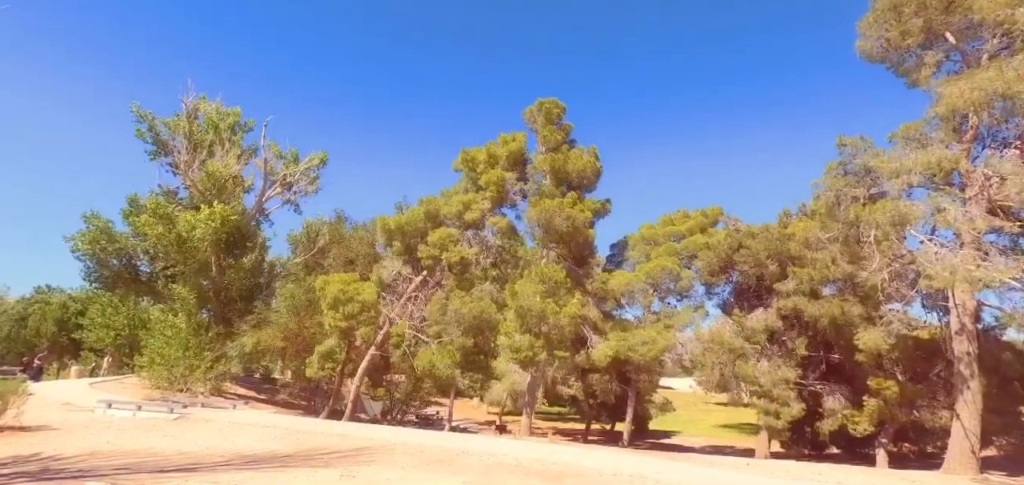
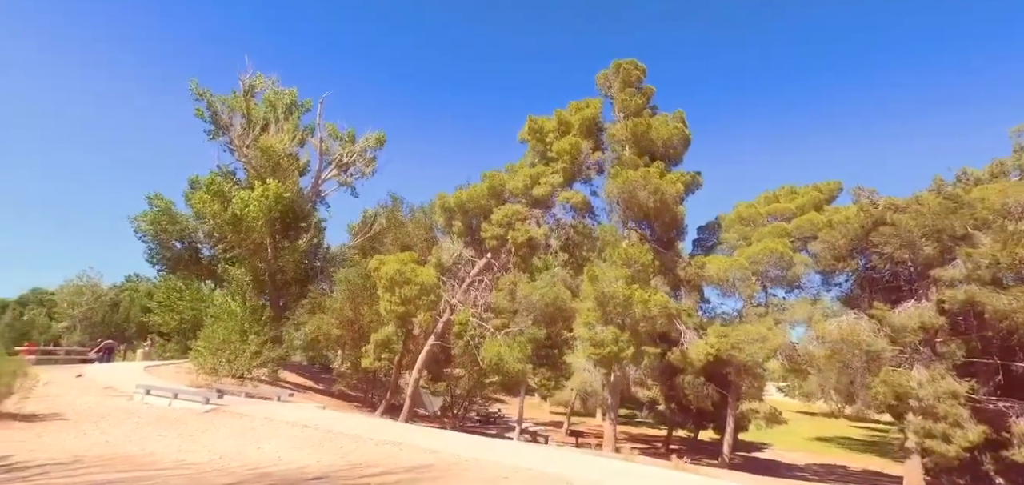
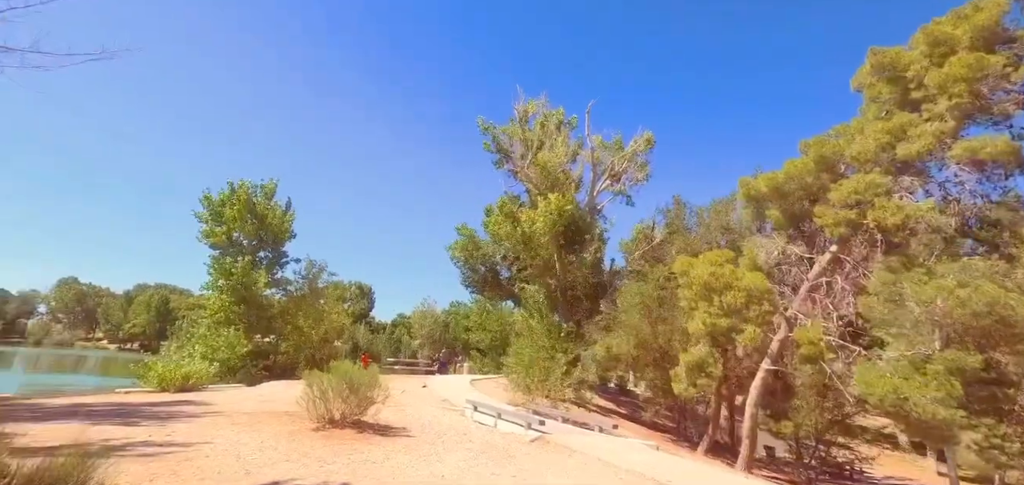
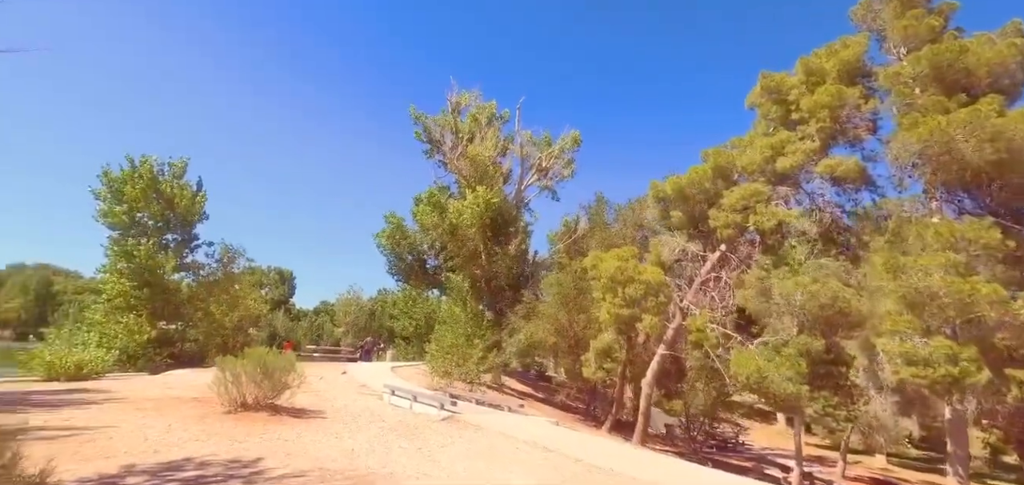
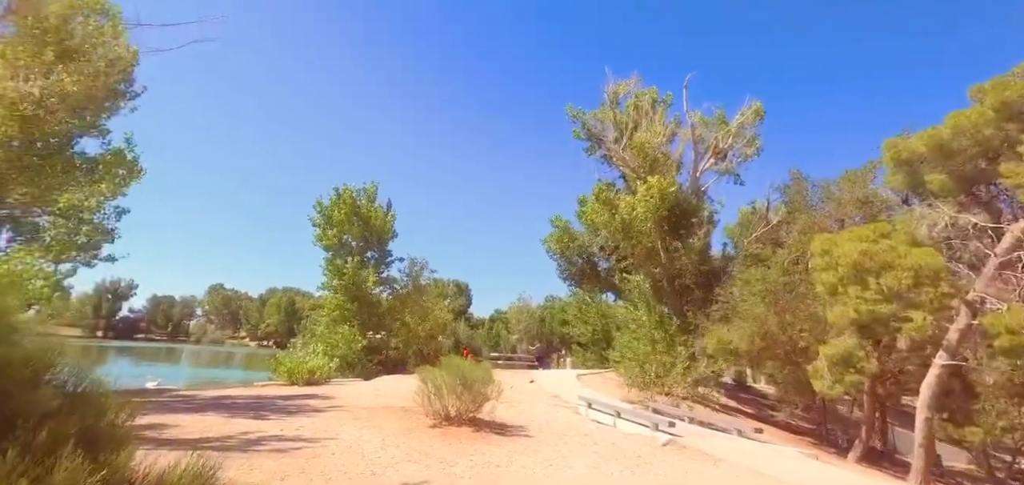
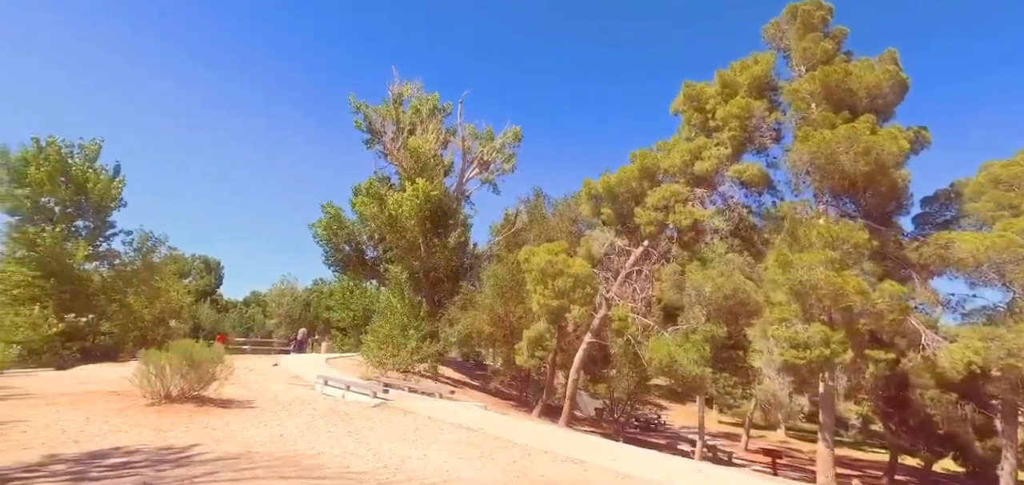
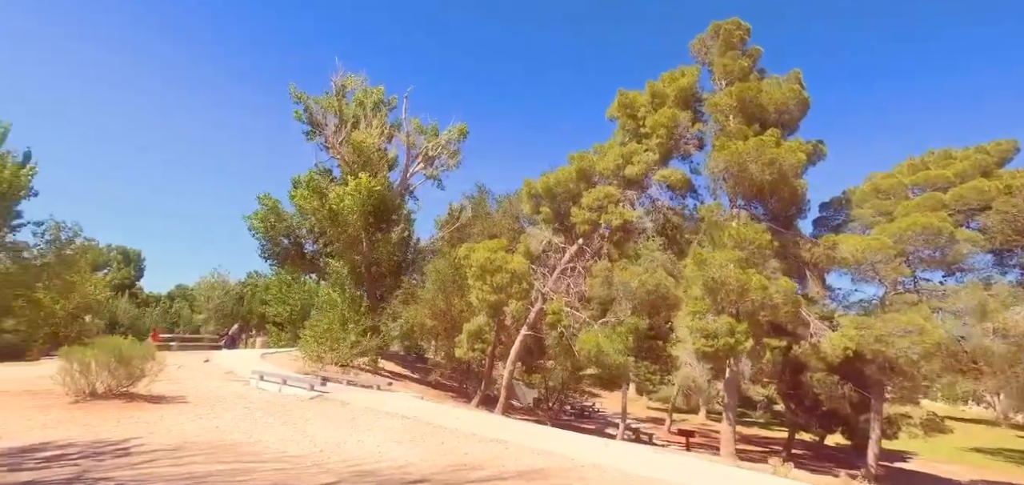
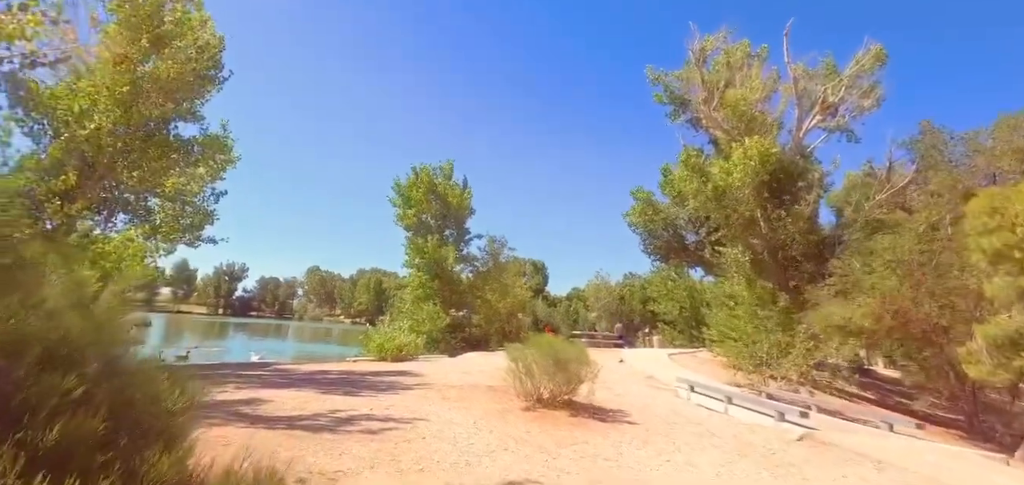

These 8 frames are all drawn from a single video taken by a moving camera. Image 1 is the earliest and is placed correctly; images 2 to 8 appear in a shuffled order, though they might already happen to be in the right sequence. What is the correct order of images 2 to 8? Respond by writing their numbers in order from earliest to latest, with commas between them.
2, 7, 6, 4, 3, 5, 8
